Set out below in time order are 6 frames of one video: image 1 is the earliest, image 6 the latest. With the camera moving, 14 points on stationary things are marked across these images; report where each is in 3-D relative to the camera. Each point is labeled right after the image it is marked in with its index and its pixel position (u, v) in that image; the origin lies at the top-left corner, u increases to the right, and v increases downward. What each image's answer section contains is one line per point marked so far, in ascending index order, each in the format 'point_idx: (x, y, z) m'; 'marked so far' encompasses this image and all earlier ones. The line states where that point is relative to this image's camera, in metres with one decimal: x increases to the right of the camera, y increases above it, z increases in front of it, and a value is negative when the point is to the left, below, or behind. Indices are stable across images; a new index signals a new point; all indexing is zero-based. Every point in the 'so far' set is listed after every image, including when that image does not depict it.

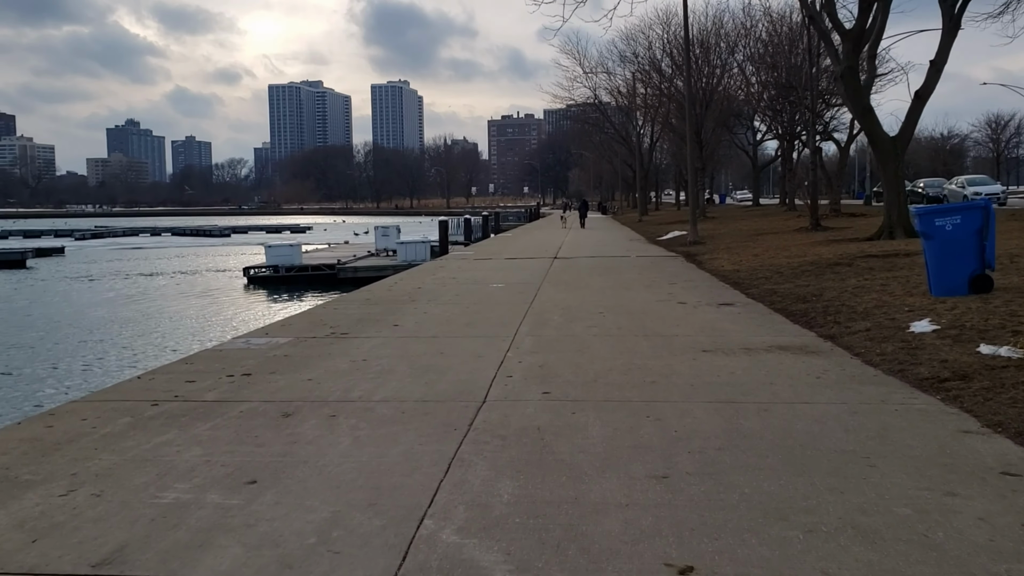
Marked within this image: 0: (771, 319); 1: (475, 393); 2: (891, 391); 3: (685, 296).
0: (+3.3, -0.4, +11.8) m
1: (-0.3, -0.8, +7.6) m
2: (+3.0, -0.8, +7.4) m
3: (+2.7, -0.1, +14.7) m
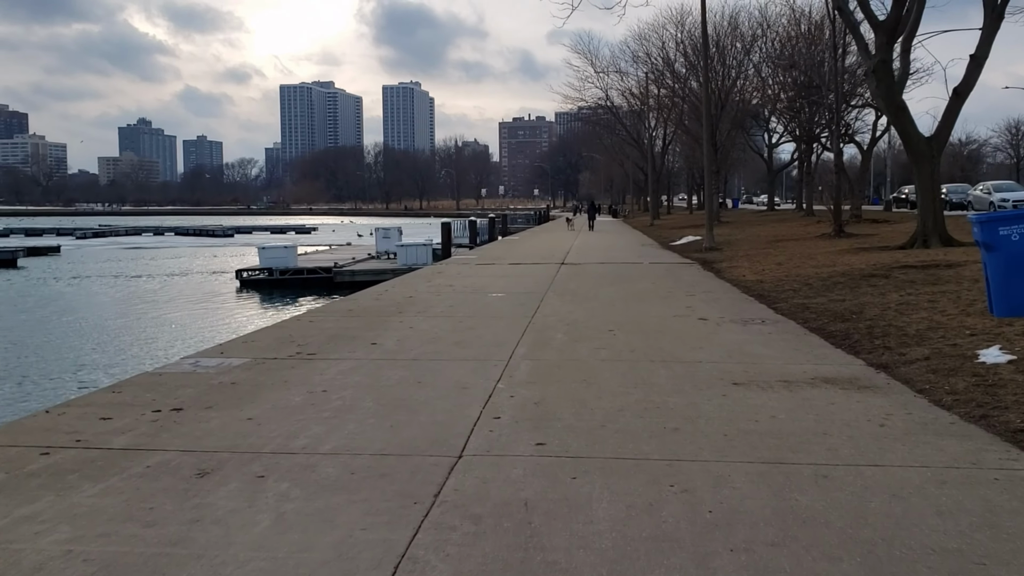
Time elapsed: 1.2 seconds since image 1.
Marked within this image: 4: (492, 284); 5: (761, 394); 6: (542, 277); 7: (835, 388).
0: (+3.2, -0.6, +10.1) m
1: (-0.4, -1.0, +6.0) m
2: (+2.9, -1.0, +5.8) m
3: (+2.7, -0.3, +13.1) m
4: (-0.4, +0.1, +18.4) m
5: (+2.0, -0.8, +7.5) m
6: (+0.6, +0.2, +19.9) m
7: (+2.7, -0.8, +7.8) m
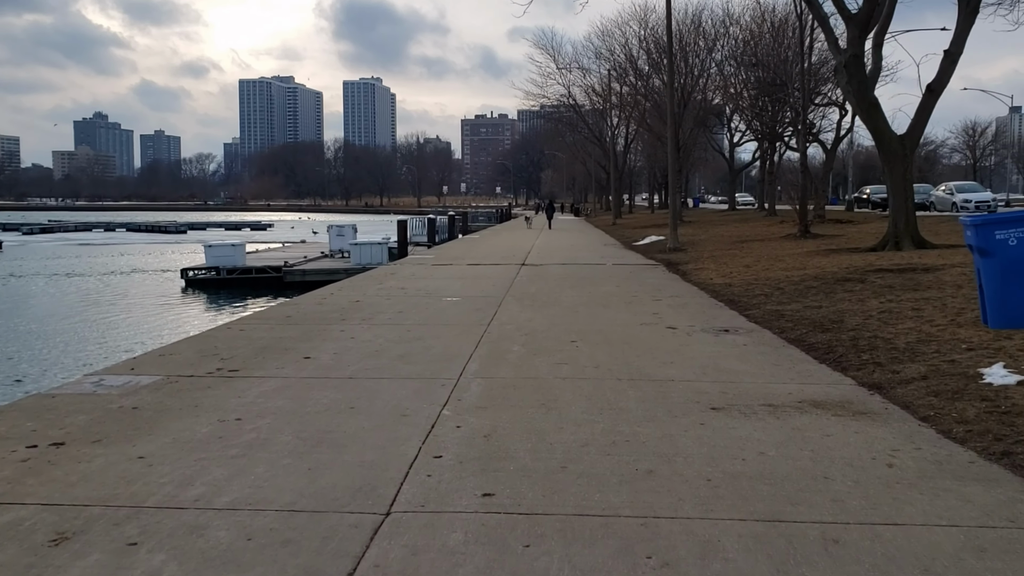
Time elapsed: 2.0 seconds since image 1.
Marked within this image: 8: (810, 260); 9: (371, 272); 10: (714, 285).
0: (+2.7, -0.7, +9.2) m
1: (-0.7, -1.1, +4.9) m
2: (+2.6, -1.1, +4.8) m
3: (+2.1, -0.4, +12.1) m
4: (-1.2, 0.0, +17.3) m
5: (+1.6, -0.9, +6.5) m
6: (-0.2, +0.2, +18.9) m
7: (+2.3, -0.9, +6.9) m
8: (+6.1, +0.6, +19.3) m
9: (-3.0, +0.3, +20.0) m
10: (+3.5, 0.0, +16.4) m
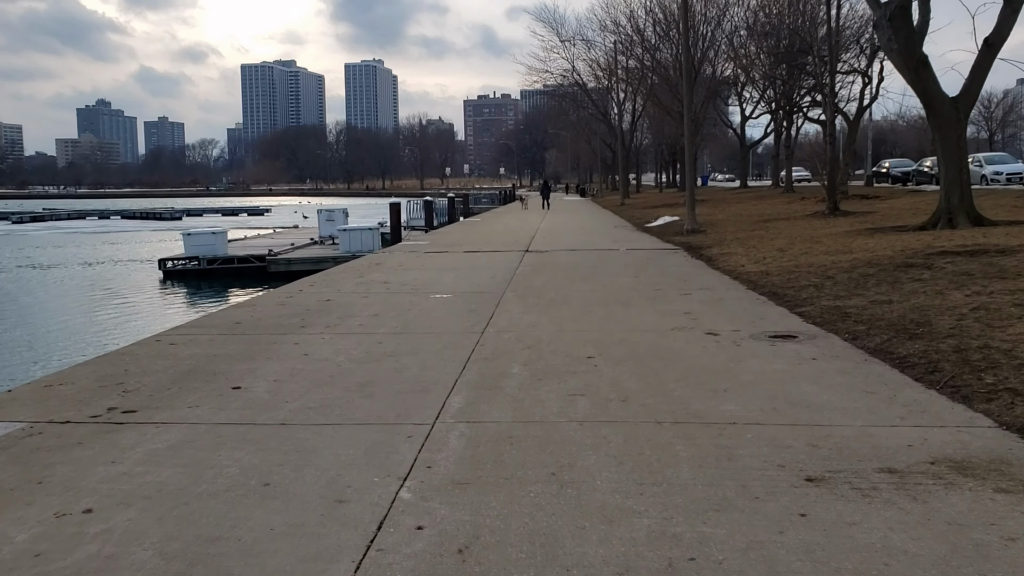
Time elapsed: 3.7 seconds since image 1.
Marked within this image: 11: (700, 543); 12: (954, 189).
0: (+2.7, -0.7, +6.9) m
1: (-0.7, -1.2, +2.6) m
2: (+2.5, -1.2, +2.5) m
3: (+2.1, -0.3, +9.8) m
4: (-1.2, +0.1, +14.9) m
5: (+1.6, -1.0, +4.2) m
6: (-0.2, +0.3, +16.5) m
7: (+2.3, -1.0, +4.5) m
8: (+6.1, +0.8, +16.9) m
9: (-2.9, +0.5, +17.6) m
10: (+3.5, +0.2, +14.1) m
11: (+0.7, -1.0, +3.8) m
12: (+8.4, +1.9, +18.0) m
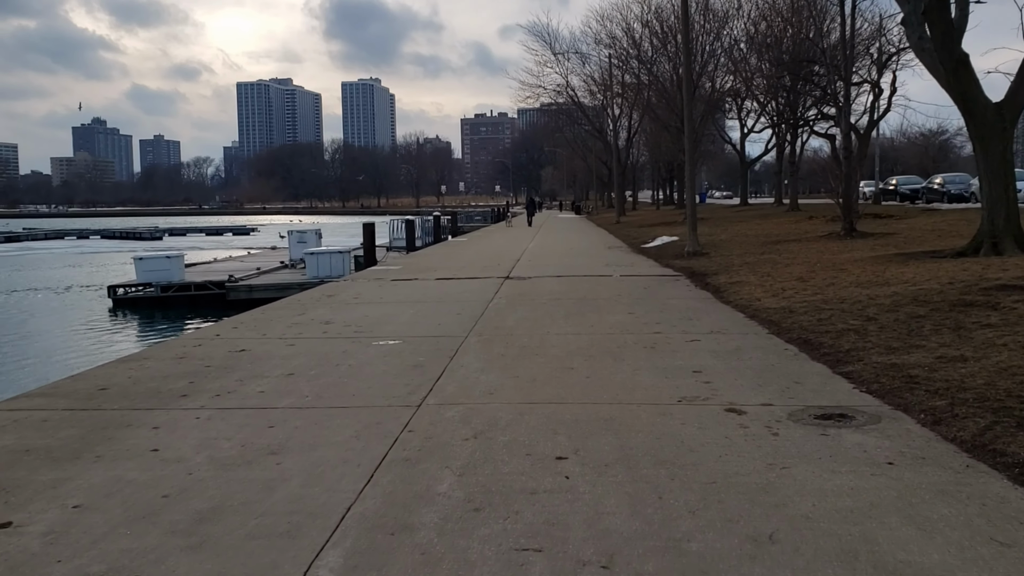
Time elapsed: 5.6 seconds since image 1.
0: (+2.3, -1.0, +4.3) m
1: (-1.1, -1.5, +0.1) m
2: (+2.2, -1.5, 0.0) m
3: (+1.7, -0.8, +7.3) m
4: (-1.6, -0.4, +12.4) m
5: (+1.2, -1.3, +1.7) m
6: (-0.6, -0.2, +14.0) m
7: (+1.9, -1.3, +2.0) m
8: (+5.7, +0.3, +14.5) m
9: (-3.4, -0.1, +15.1) m
10: (+3.1, -0.3, +11.6) m
11: (+0.4, -1.3, +1.3) m
12: (+8.0, +1.3, +15.6) m
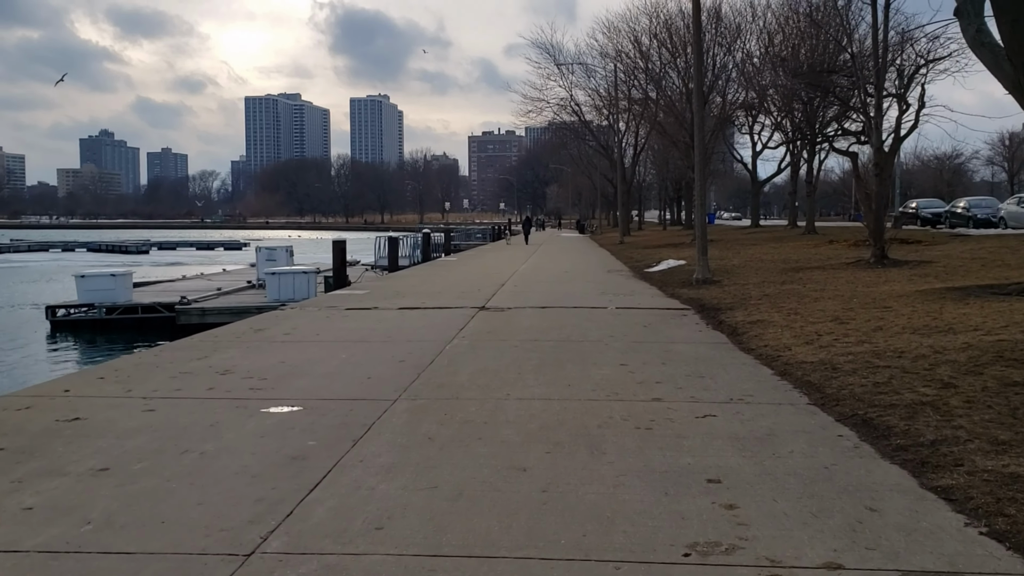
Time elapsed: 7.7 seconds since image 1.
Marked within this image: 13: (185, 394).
0: (+1.8, -1.3, +1.5) m
1: (-1.6, -1.7, -2.7) m
2: (+1.7, -1.7, -2.8) m
3: (+1.3, -1.1, +4.5) m
4: (-2.0, -0.8, +9.7) m
5: (+0.7, -1.6, -1.1) m
6: (-1.0, -0.7, +11.3) m
7: (+1.4, -1.5, -0.8) m
8: (+5.3, -0.3, +11.7) m
9: (-3.8, -0.5, +12.4) m
10: (+2.7, -0.7, +8.8) m
11: (-0.1, -1.6, -1.5) m
12: (+7.6, +0.7, +12.8) m
13: (-2.8, -0.9, +8.0) m
